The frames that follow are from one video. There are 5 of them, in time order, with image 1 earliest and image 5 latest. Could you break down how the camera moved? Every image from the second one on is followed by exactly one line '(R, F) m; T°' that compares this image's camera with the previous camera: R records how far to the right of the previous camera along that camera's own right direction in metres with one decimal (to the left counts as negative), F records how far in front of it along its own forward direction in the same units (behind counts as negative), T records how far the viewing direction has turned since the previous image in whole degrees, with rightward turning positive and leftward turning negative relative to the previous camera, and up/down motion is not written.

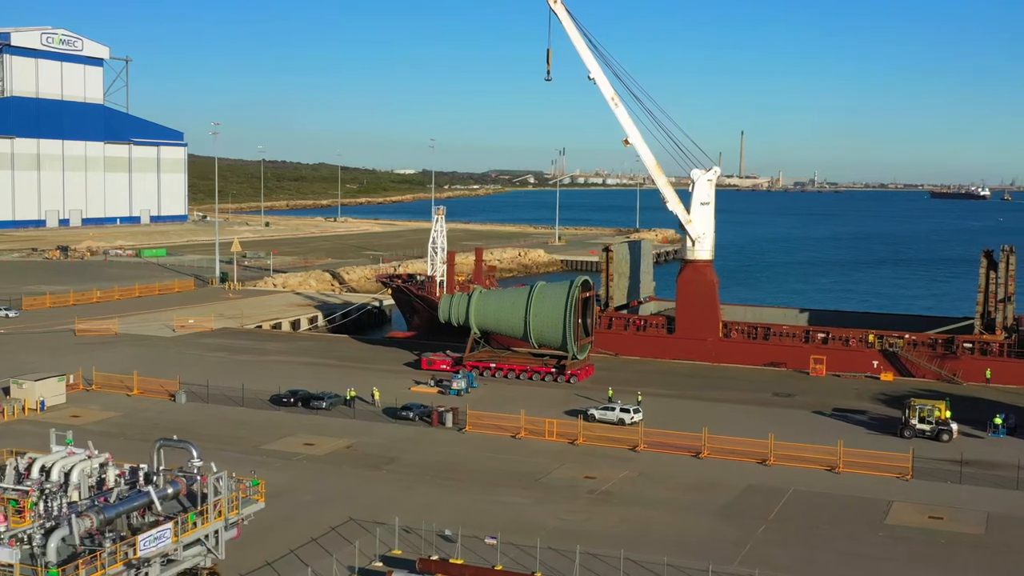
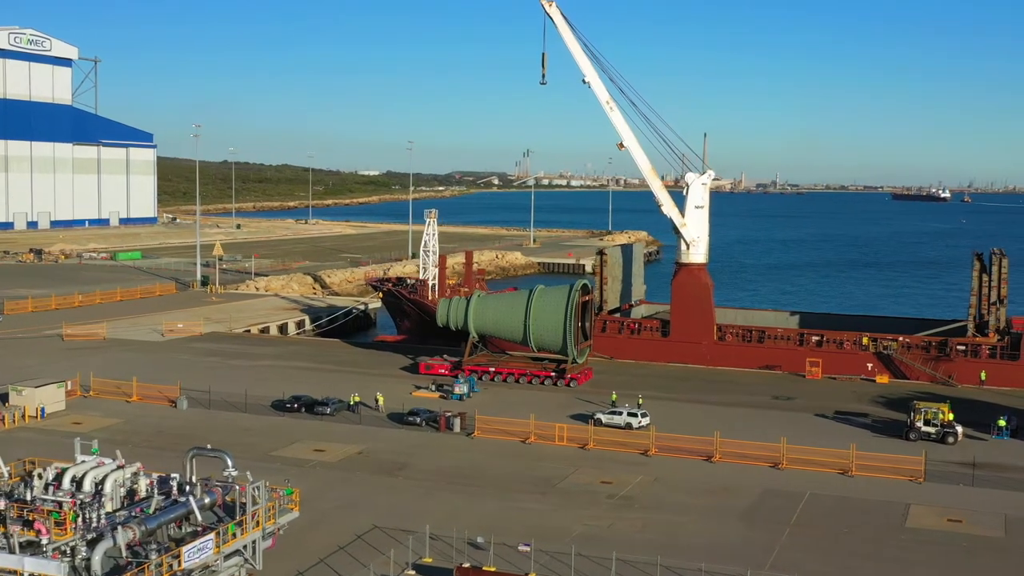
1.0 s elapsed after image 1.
(-1.0, +0.1) m; +2°
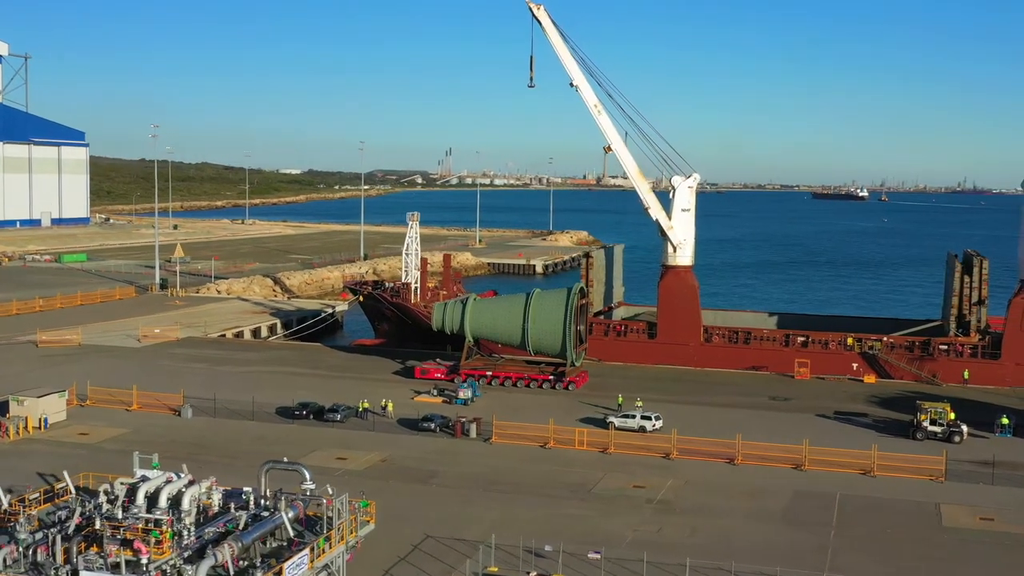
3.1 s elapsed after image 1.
(-2.1, +0.1) m; +3°
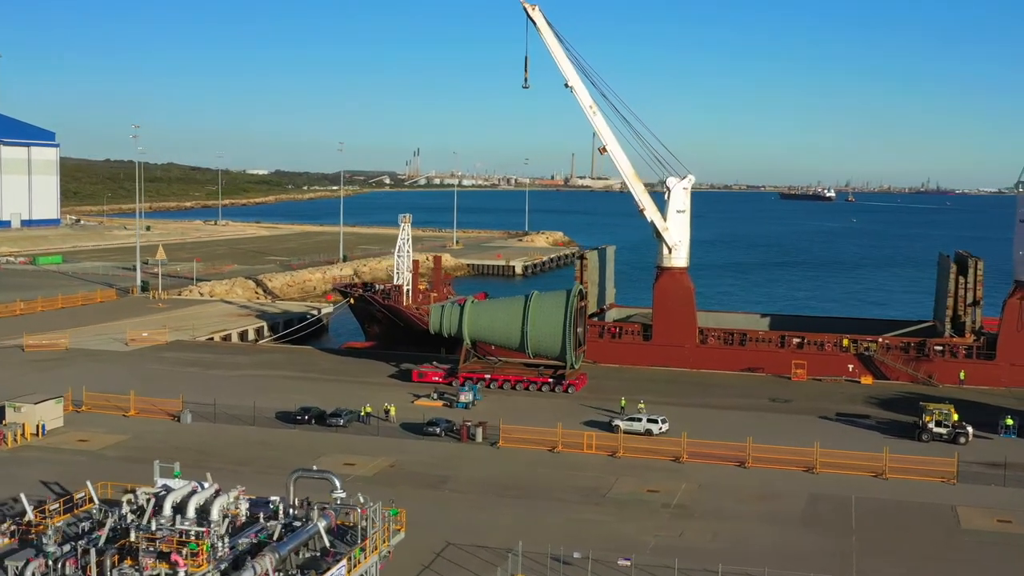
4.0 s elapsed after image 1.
(-0.8, +0.2) m; +1°
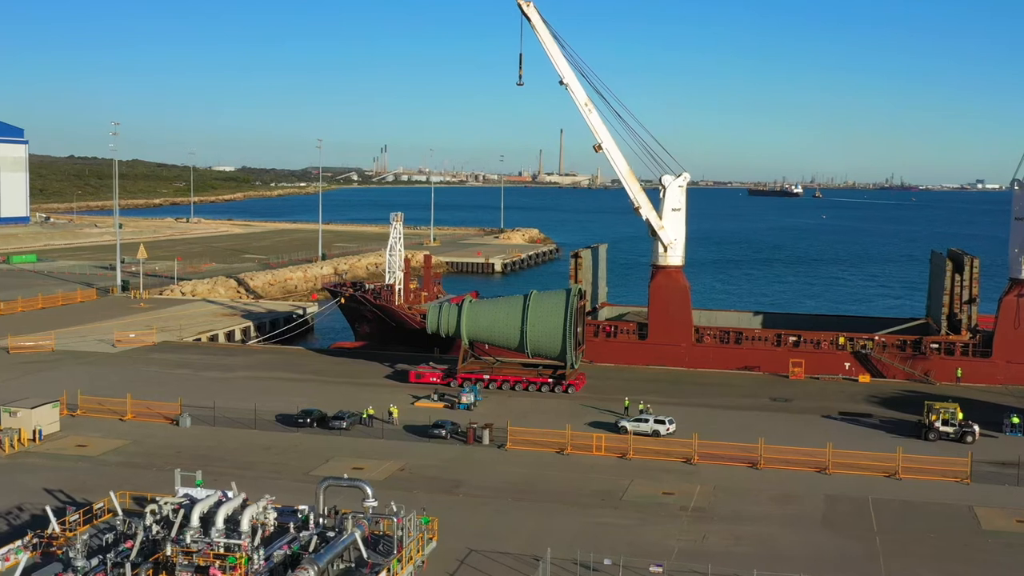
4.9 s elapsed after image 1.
(-0.9, +0.3) m; +1°
